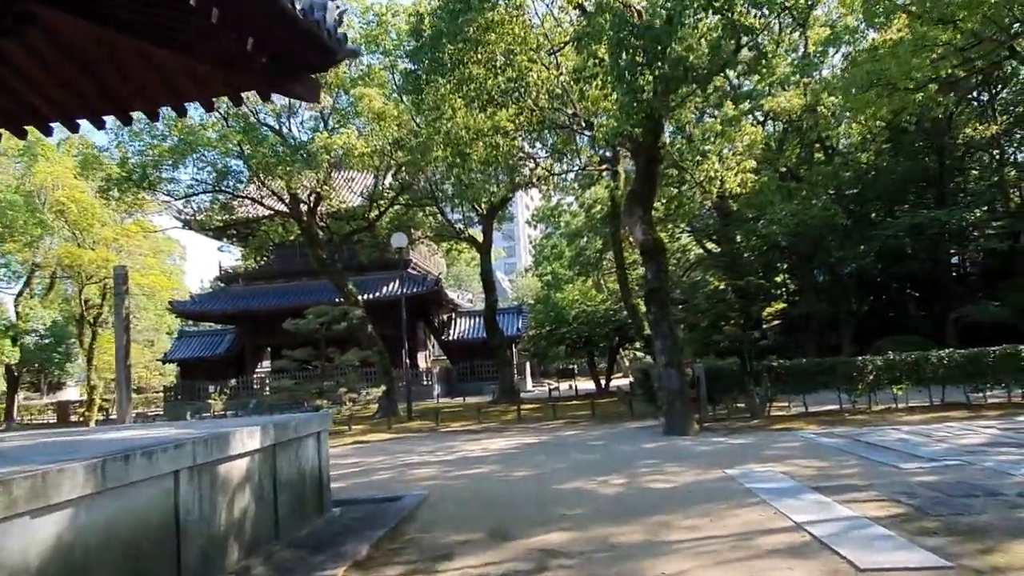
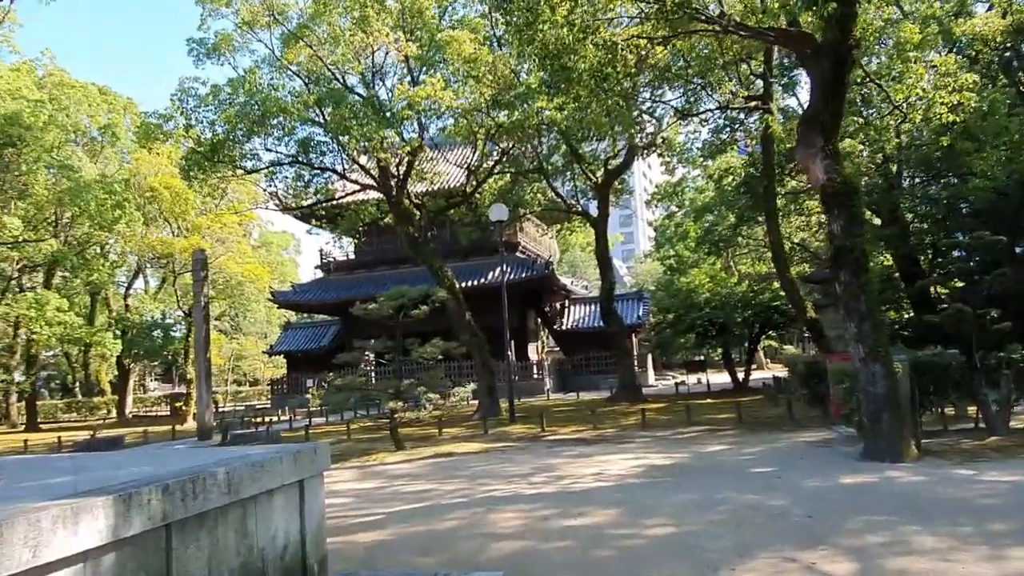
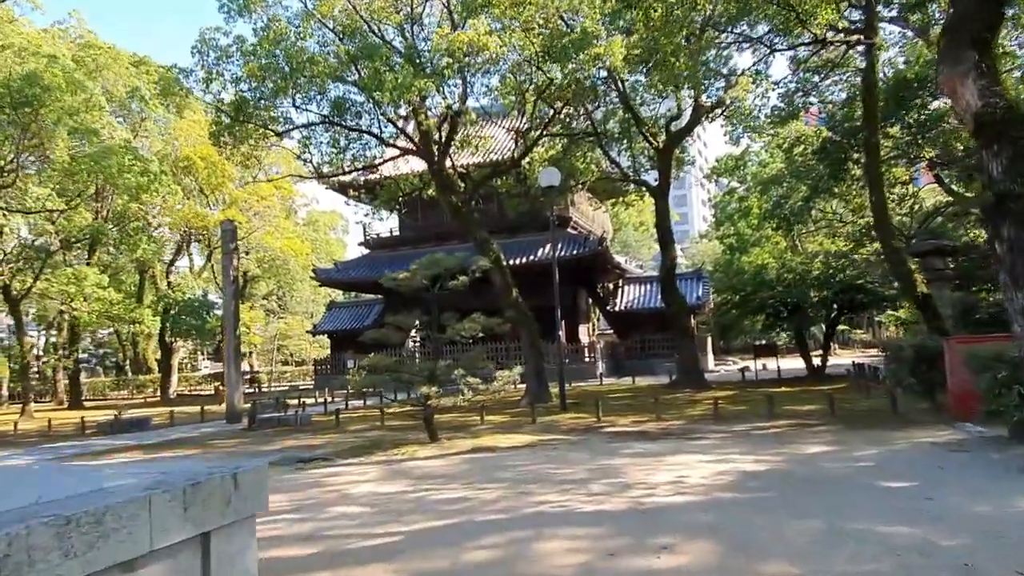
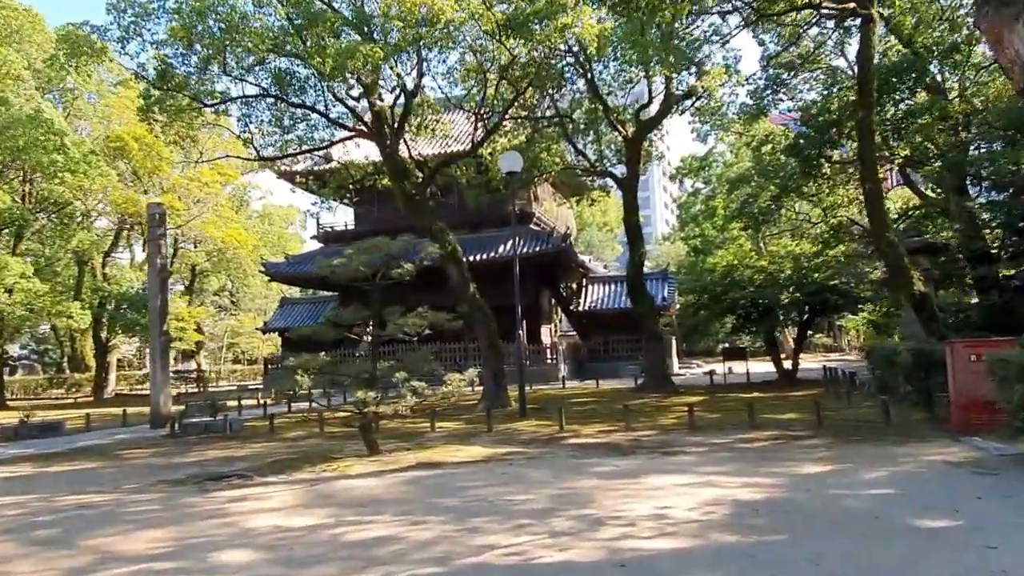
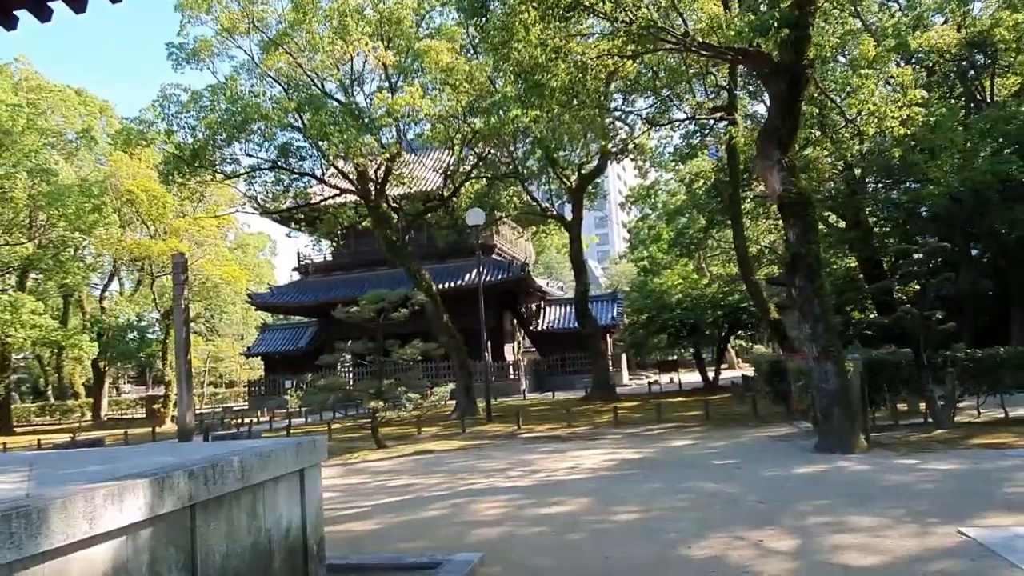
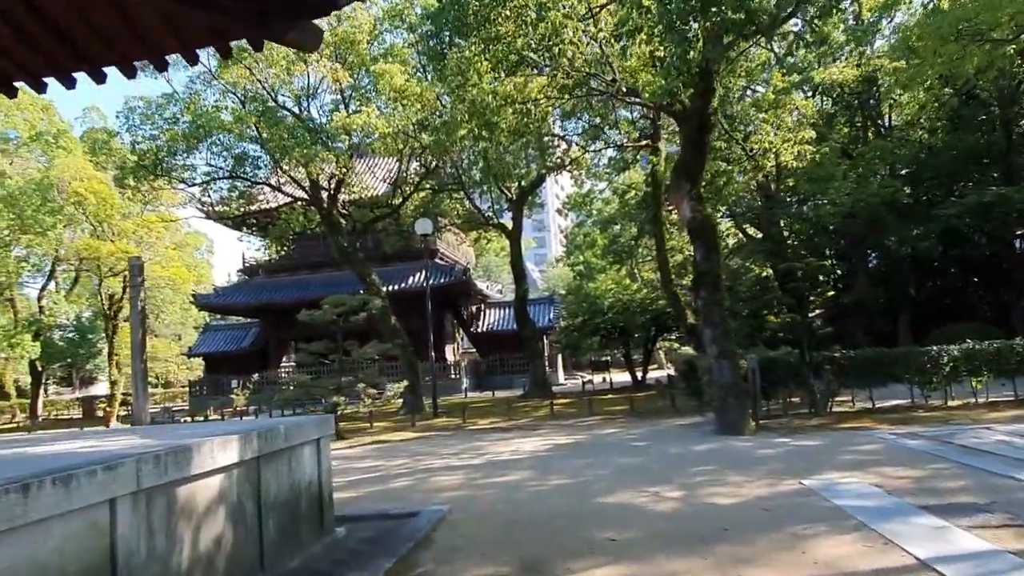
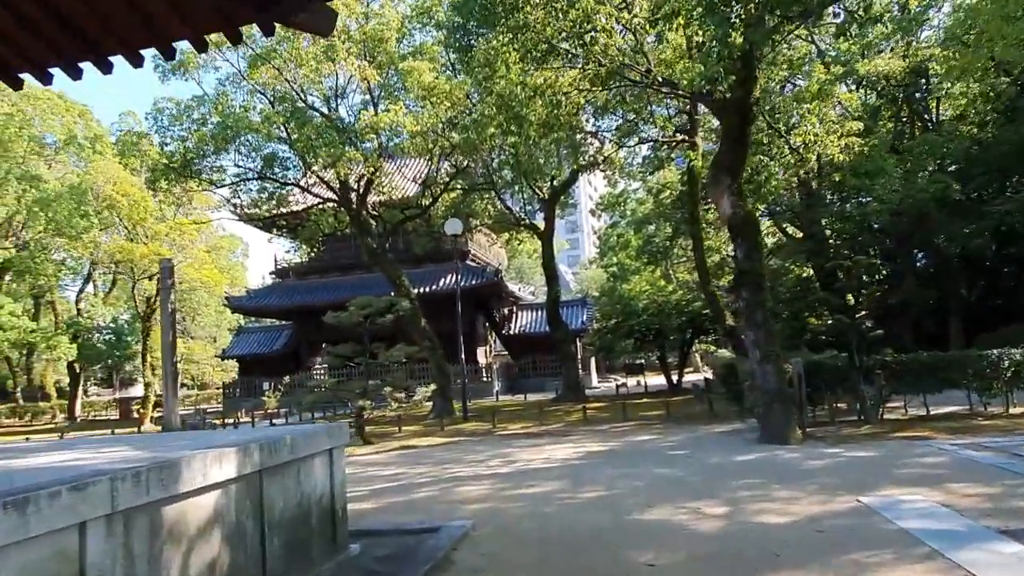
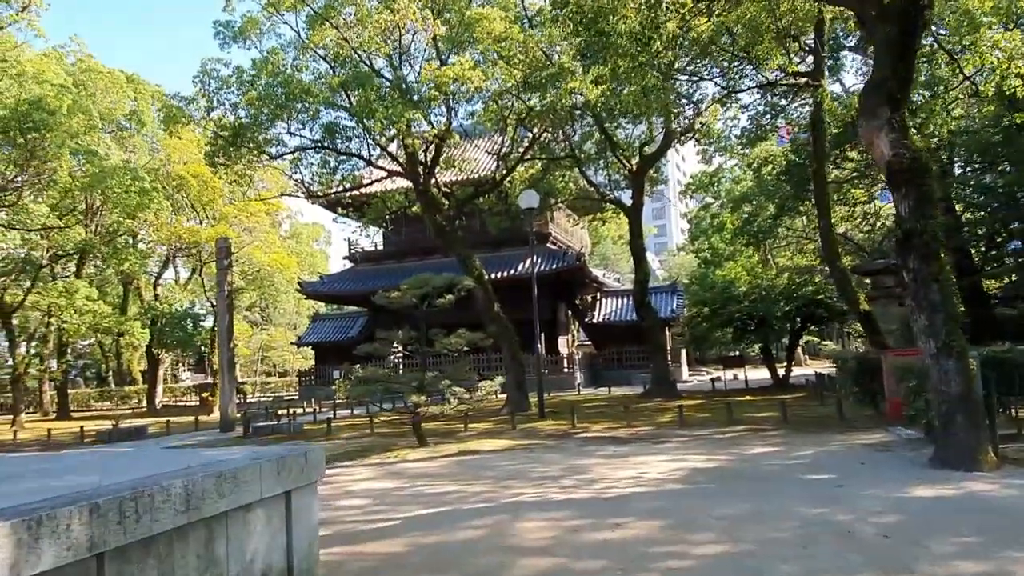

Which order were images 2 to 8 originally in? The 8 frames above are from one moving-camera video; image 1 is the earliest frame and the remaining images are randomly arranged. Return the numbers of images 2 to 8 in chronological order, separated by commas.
6, 7, 5, 2, 8, 3, 4
